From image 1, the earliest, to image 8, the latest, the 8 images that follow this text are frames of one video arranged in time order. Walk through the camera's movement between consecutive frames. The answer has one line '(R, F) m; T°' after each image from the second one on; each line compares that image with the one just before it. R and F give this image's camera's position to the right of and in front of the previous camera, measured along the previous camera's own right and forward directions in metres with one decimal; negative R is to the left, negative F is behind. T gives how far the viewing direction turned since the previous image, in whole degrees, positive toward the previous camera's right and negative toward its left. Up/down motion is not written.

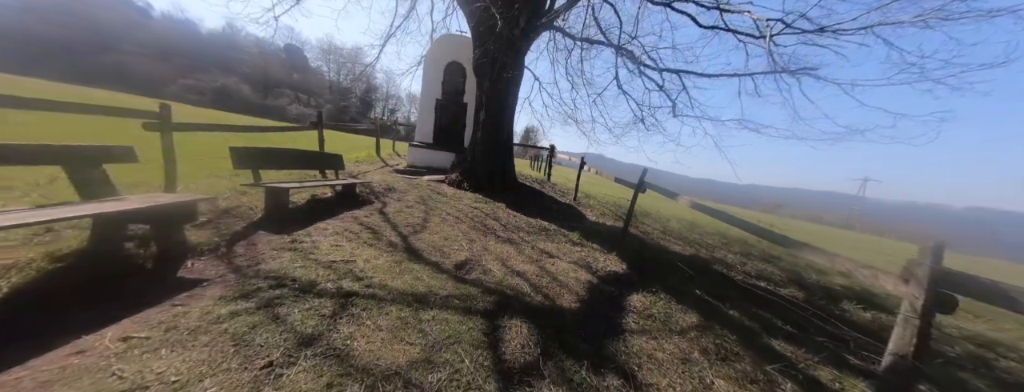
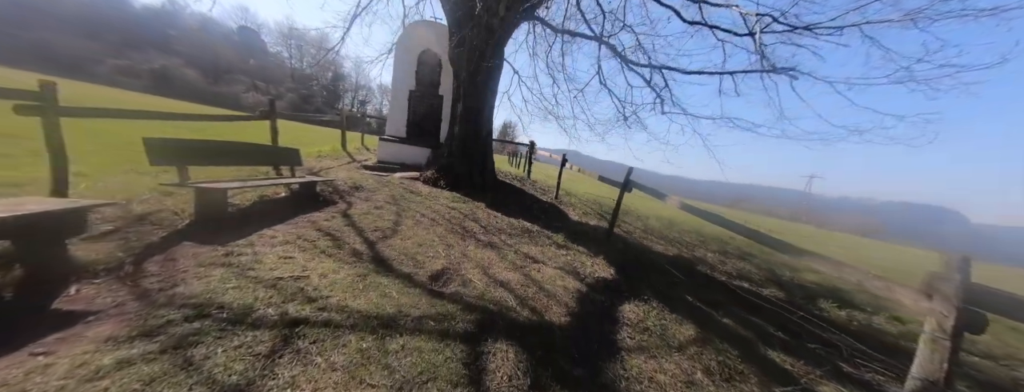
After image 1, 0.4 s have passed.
(0.0, +0.3) m; +5°
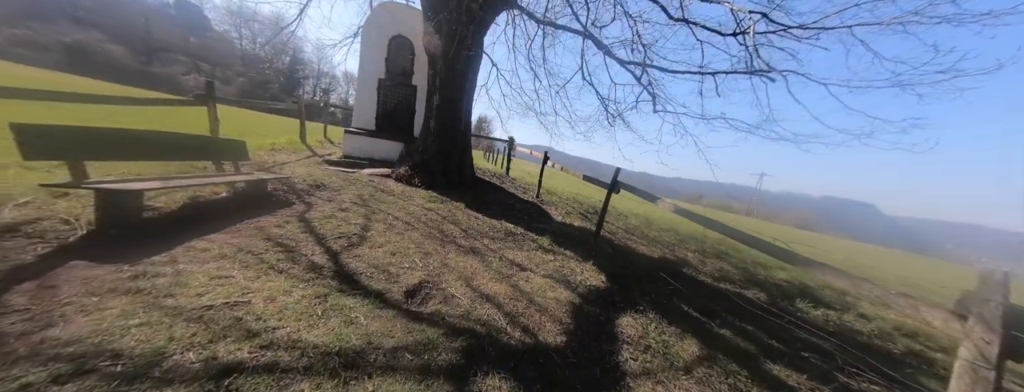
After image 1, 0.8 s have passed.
(-0.1, +0.3) m; +5°
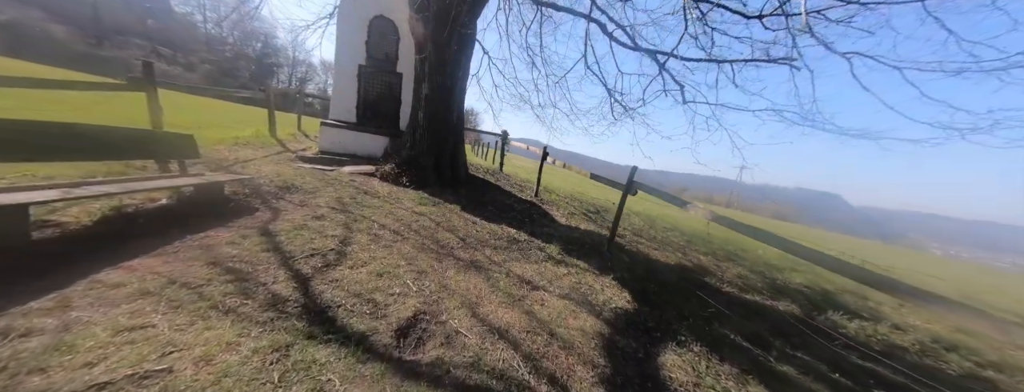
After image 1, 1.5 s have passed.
(-0.2, +0.5) m; +3°
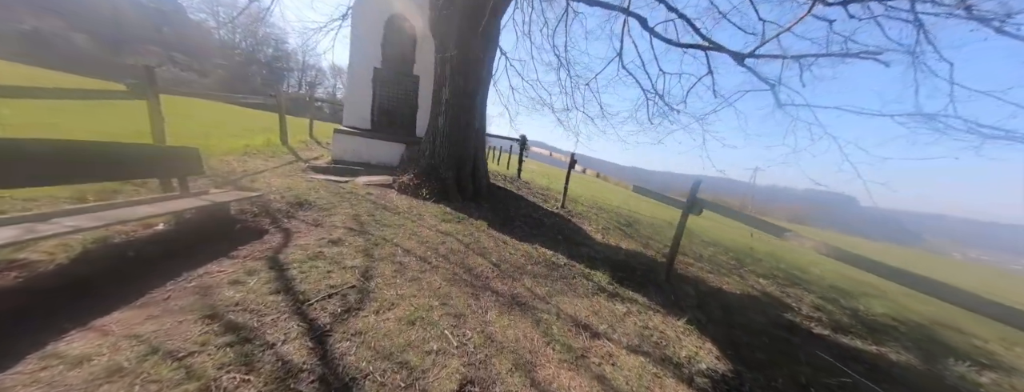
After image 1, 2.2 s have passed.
(-0.4, +0.5) m; -1°
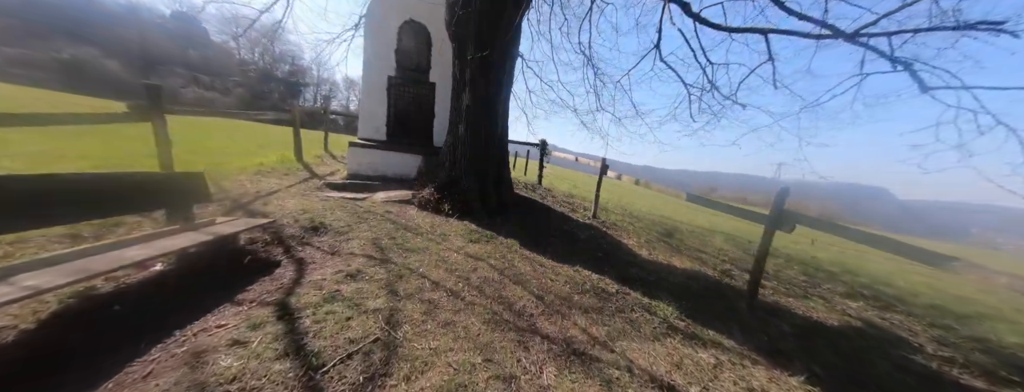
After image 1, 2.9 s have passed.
(-0.3, +0.5) m; -3°
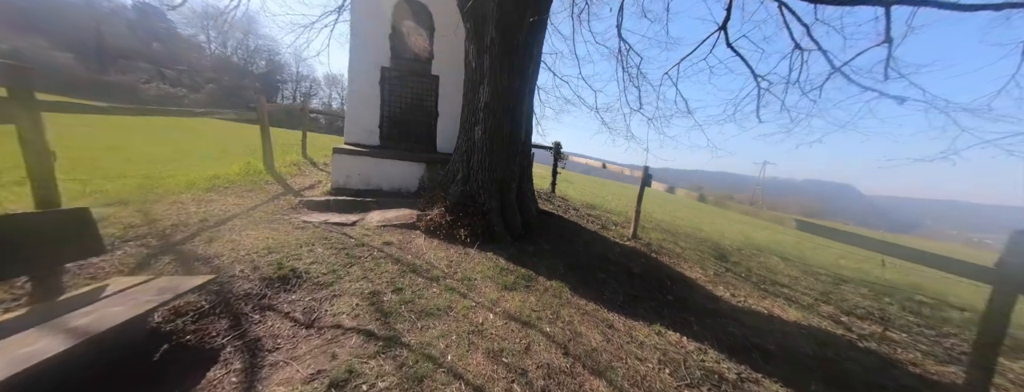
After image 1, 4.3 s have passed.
(-0.6, +1.0) m; +2°
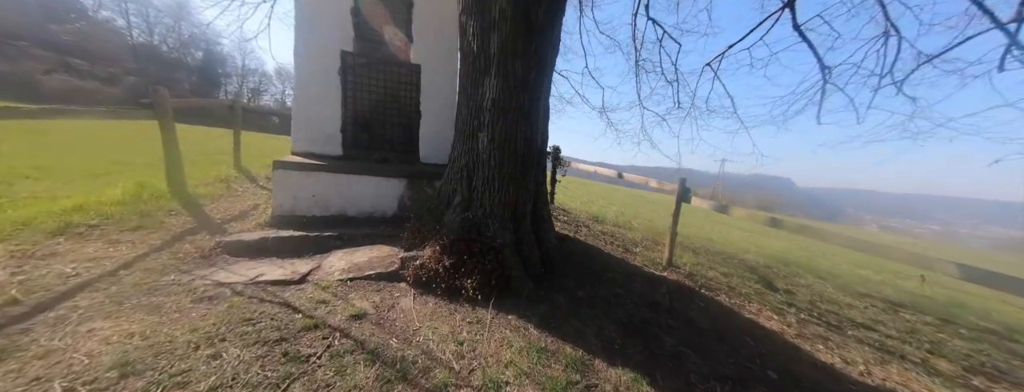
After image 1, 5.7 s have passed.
(-0.5, +1.1) m; +5°
